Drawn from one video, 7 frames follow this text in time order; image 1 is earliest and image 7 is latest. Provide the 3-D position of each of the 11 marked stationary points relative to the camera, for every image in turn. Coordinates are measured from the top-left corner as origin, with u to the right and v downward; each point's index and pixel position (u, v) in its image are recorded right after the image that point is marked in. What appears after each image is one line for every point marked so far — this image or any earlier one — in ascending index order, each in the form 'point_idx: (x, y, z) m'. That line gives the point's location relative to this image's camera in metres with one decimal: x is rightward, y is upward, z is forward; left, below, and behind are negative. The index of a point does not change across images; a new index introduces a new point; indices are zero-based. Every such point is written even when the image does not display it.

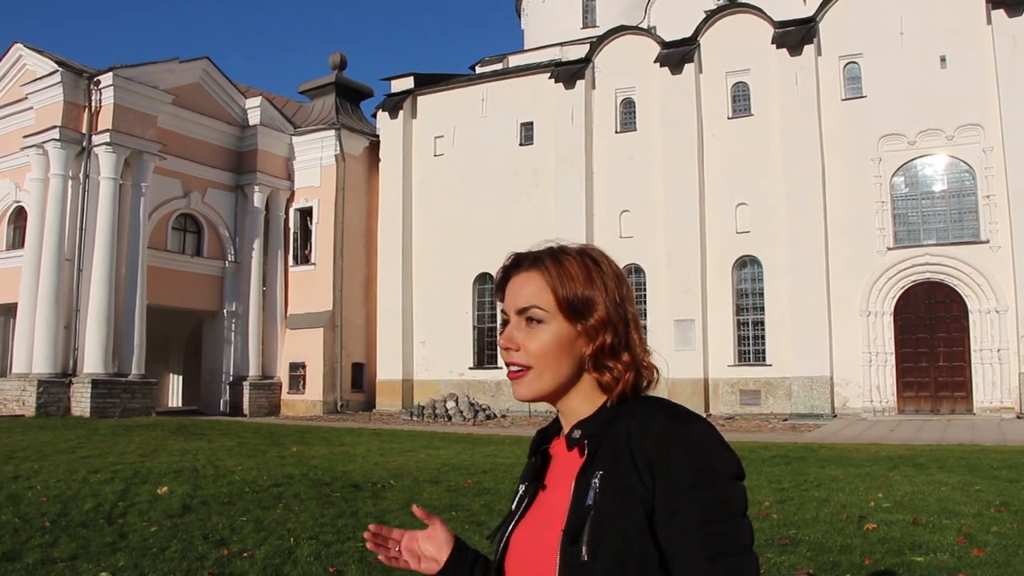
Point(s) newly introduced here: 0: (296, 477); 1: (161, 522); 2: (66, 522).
0: (-2.9, -2.6, +12.2) m
1: (-3.6, -2.4, +9.0) m
2: (-4.5, -2.3, +8.9) m
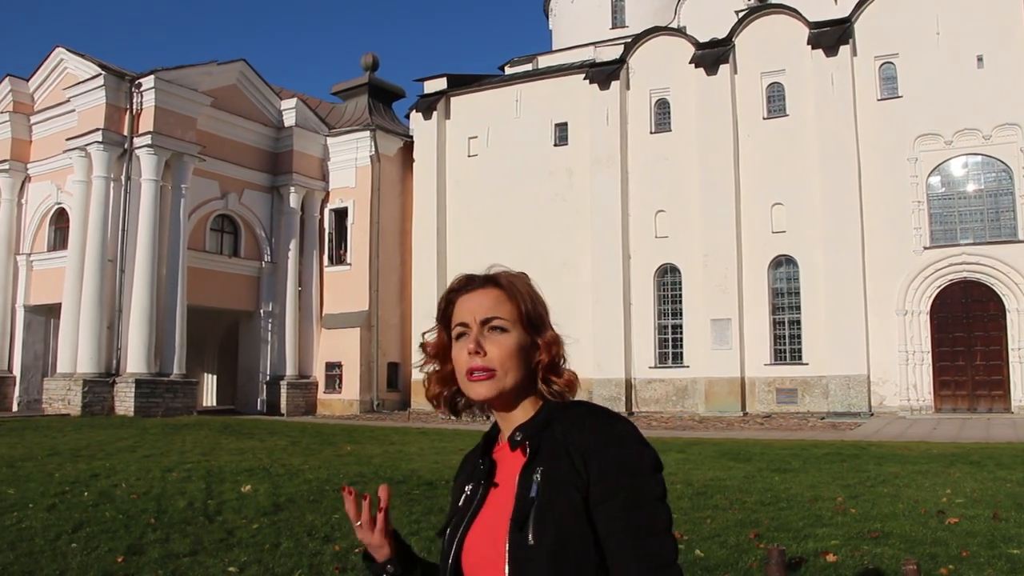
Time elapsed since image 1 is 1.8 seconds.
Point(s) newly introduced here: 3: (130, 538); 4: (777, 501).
0: (-2.0, -2.6, +12.4) m
1: (-2.6, -2.4, +9.2) m
2: (-3.5, -2.4, +9.1) m
3: (-3.5, -2.3, +8.2) m
4: (+3.2, -2.5, +10.7) m
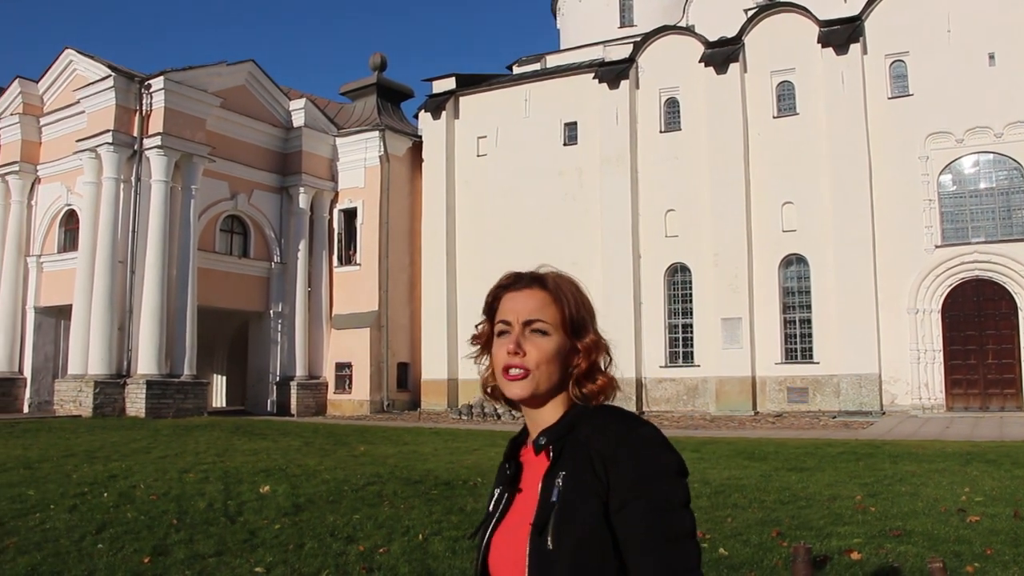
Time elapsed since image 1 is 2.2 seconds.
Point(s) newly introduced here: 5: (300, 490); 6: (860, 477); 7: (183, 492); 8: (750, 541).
0: (-1.7, -2.6, +12.4) m
1: (-2.4, -2.4, +9.2) m
2: (-3.3, -2.4, +9.1) m
3: (-3.3, -2.3, +8.2) m
4: (+3.4, -2.5, +10.7) m
5: (-2.6, -2.5, +11.0) m
6: (+4.8, -2.6, +12.3) m
7: (-4.0, -2.5, +10.9) m
8: (+2.2, -2.3, +8.3) m
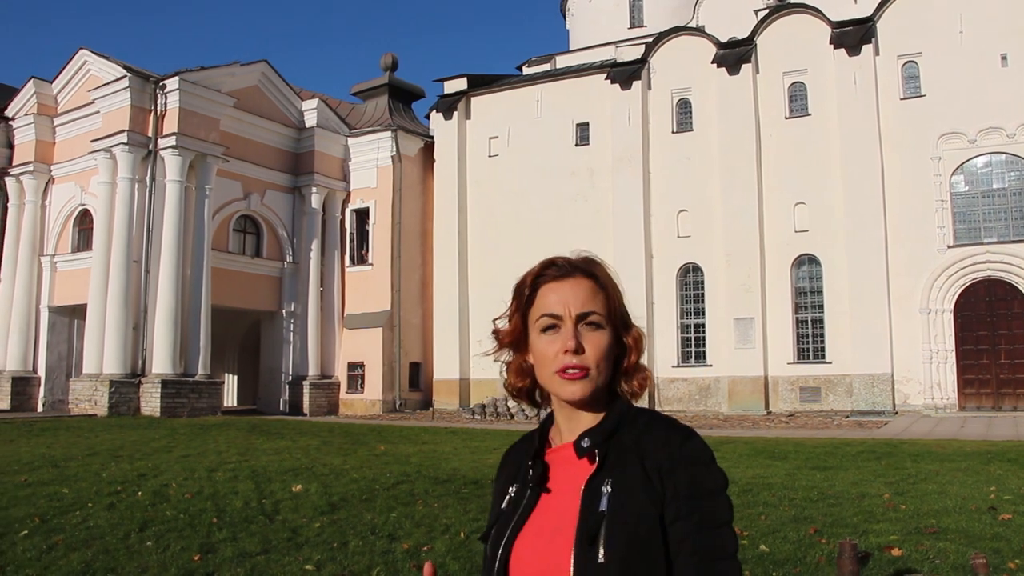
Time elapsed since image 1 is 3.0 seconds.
0: (-1.4, -2.6, +12.5) m
1: (-2.0, -2.4, +9.3) m
2: (-2.9, -2.4, +9.2) m
3: (-2.9, -2.3, +8.2) m
4: (+3.8, -2.5, +10.8) m
5: (-2.3, -2.5, +11.1) m
6: (+5.2, -2.6, +12.4) m
7: (-3.6, -2.5, +11.0) m
8: (+2.6, -2.3, +8.4) m
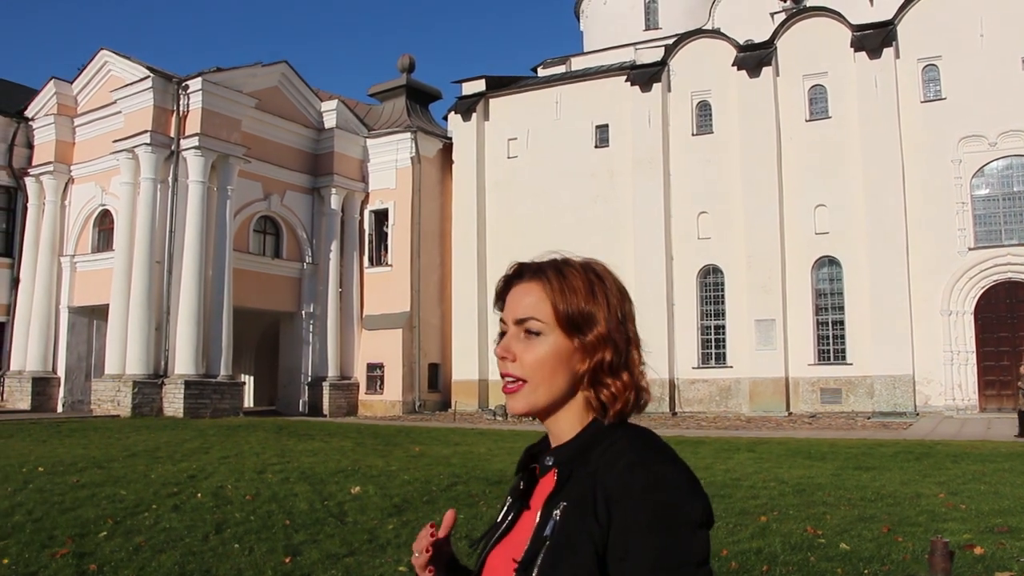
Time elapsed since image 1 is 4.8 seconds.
0: (-0.7, -2.7, +12.6) m
1: (-1.3, -2.4, +9.3) m
2: (-2.2, -2.4, +9.3) m
3: (-2.2, -2.3, +8.3) m
4: (+4.5, -2.6, +10.9) m
5: (-1.5, -2.5, +11.2) m
6: (+5.9, -2.7, +12.5) m
7: (-2.9, -2.5, +11.0) m
8: (+3.4, -2.4, +8.5) m
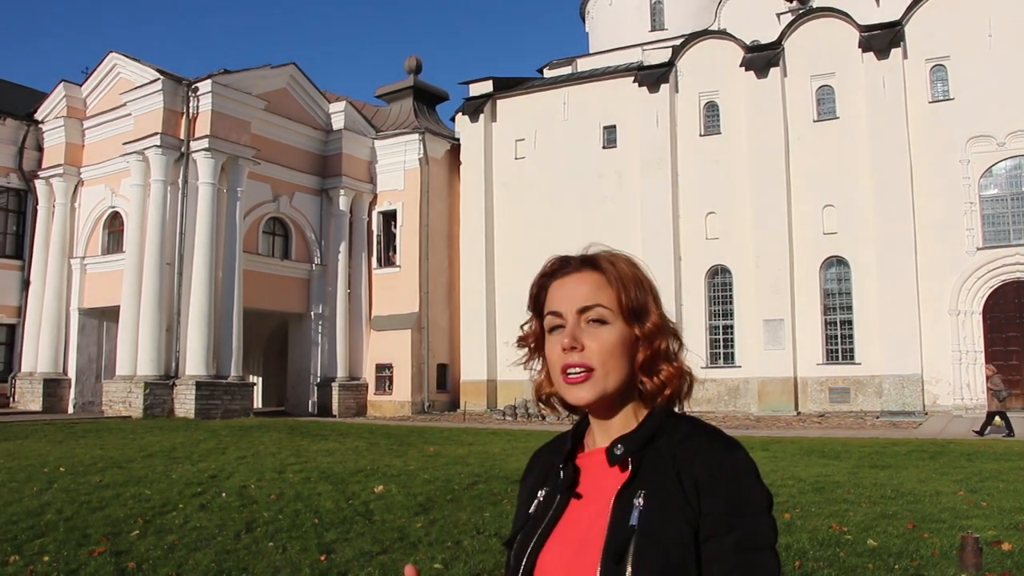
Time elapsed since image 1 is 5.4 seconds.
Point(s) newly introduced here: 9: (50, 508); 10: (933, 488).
0: (-0.4, -2.7, +12.6) m
1: (-1.0, -2.4, +9.4) m
2: (-1.9, -2.4, +9.3) m
3: (-1.9, -2.3, +8.4) m
4: (+4.8, -2.6, +11.0) m
5: (-1.3, -2.6, +11.2) m
6: (+6.2, -2.6, +12.6) m
7: (-2.6, -2.6, +11.1) m
8: (+3.6, -2.3, +8.5) m
9: (-5.2, -2.5, +9.9) m
10: (+5.4, -2.6, +11.4) m
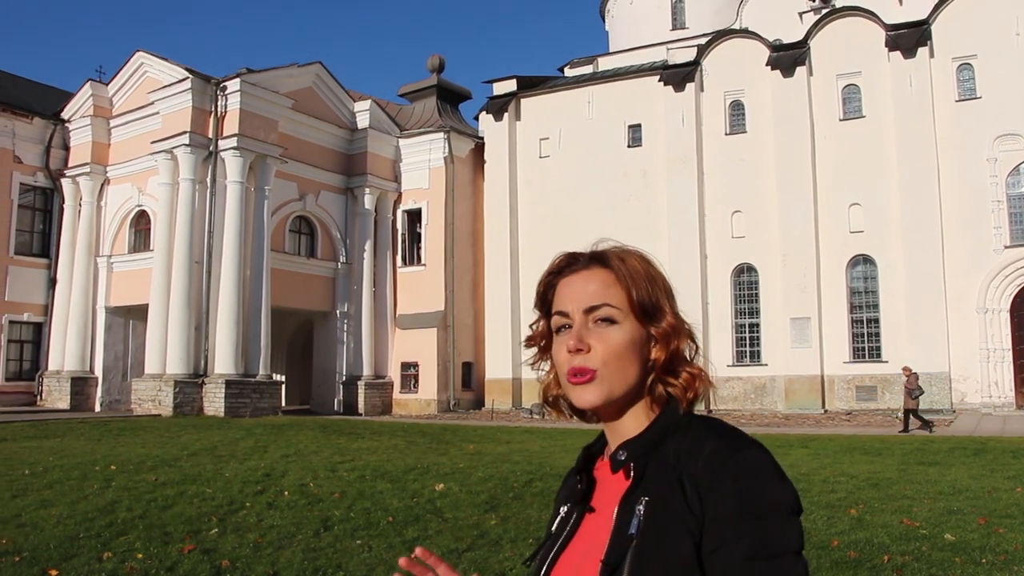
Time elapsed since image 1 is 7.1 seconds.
0: (+0.4, -2.7, +12.7) m
1: (-0.3, -2.4, +9.5) m
2: (-1.2, -2.4, +9.4) m
3: (-1.1, -2.3, +8.4) m
4: (+5.5, -2.5, +11.0) m
5: (-0.5, -2.5, +11.3) m
6: (+6.9, -2.6, +12.6) m
7: (-1.9, -2.5, +11.2) m
8: (+4.4, -2.3, +8.6) m
9: (-4.4, -2.4, +10.0) m
10: (+6.1, -2.6, +11.5) m
